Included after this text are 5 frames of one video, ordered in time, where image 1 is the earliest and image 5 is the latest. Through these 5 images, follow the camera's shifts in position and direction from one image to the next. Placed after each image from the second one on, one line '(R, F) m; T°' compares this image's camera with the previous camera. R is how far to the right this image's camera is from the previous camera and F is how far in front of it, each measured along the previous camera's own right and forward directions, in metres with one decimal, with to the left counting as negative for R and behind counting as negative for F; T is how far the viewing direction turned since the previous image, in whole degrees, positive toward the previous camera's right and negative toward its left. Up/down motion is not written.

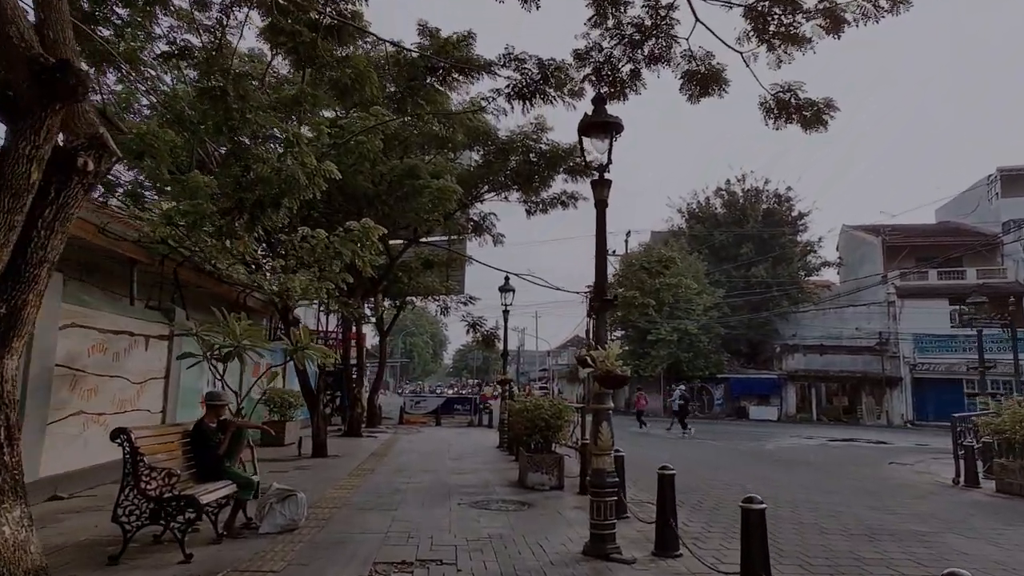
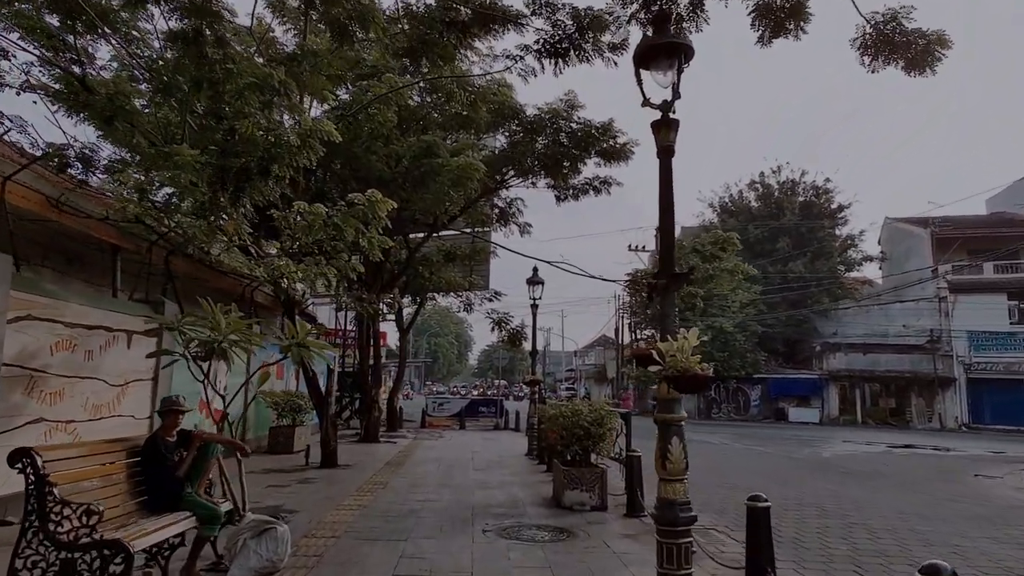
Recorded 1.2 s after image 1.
(-0.1, +1.3) m; -2°
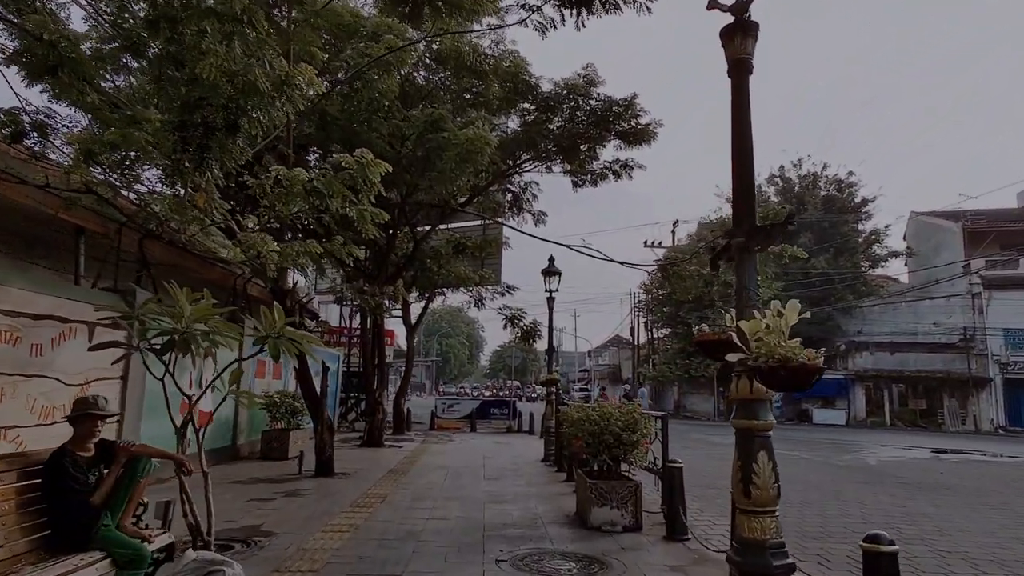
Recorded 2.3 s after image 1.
(-0.1, +1.1) m; -1°
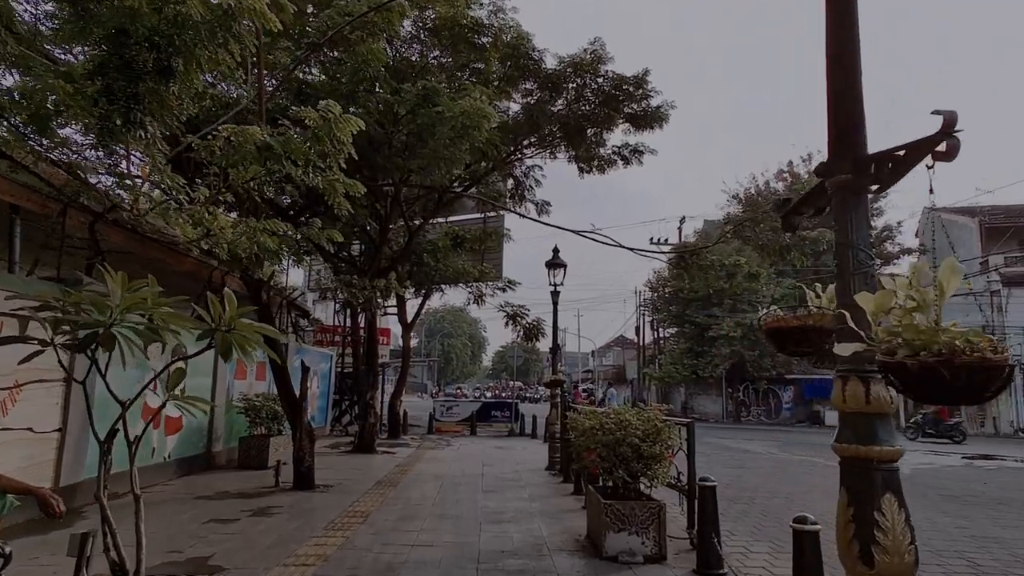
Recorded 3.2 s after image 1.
(0.0, +1.0) m; 0°
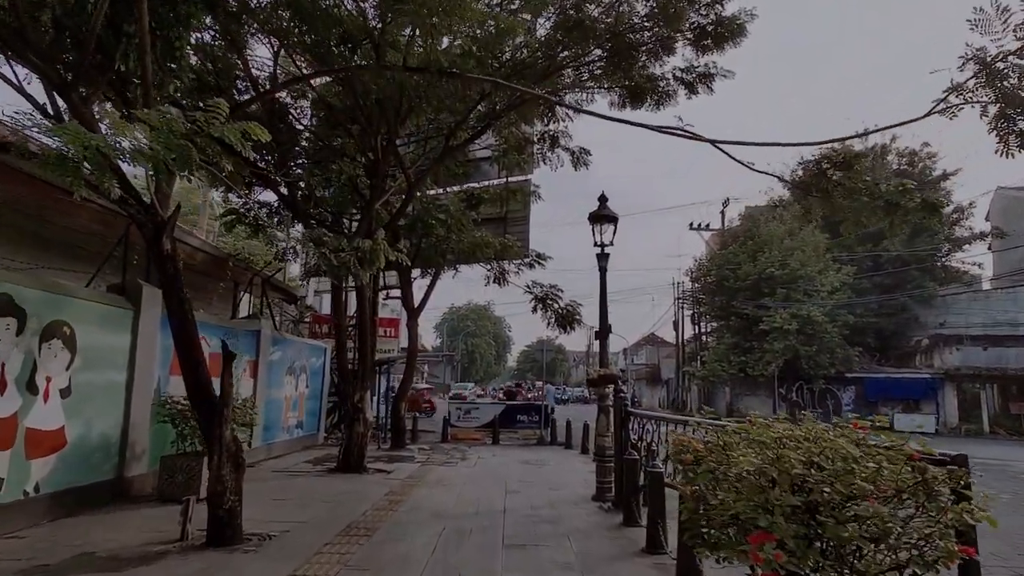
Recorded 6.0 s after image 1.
(-0.1, +3.2) m; -2°
